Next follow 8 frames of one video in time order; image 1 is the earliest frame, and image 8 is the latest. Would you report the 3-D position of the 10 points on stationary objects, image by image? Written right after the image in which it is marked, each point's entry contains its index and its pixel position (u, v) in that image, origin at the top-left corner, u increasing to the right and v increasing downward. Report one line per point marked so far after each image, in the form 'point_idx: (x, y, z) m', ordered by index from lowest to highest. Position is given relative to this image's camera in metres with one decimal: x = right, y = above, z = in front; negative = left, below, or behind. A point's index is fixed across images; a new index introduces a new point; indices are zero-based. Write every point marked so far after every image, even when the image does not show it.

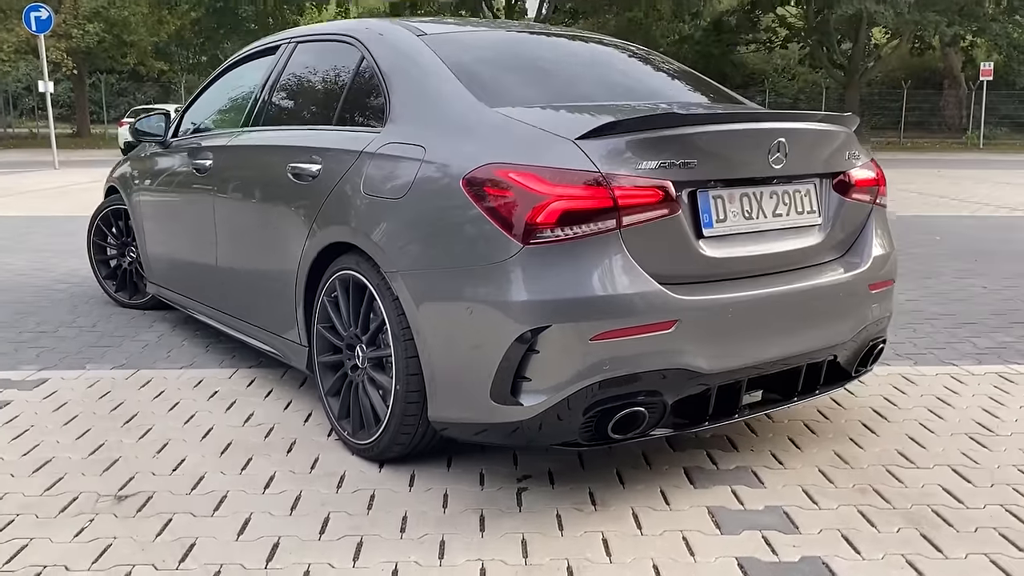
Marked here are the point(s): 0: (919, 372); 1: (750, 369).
0: (+2.0, -0.4, +4.4) m
1: (+0.7, -0.3, +2.9) m
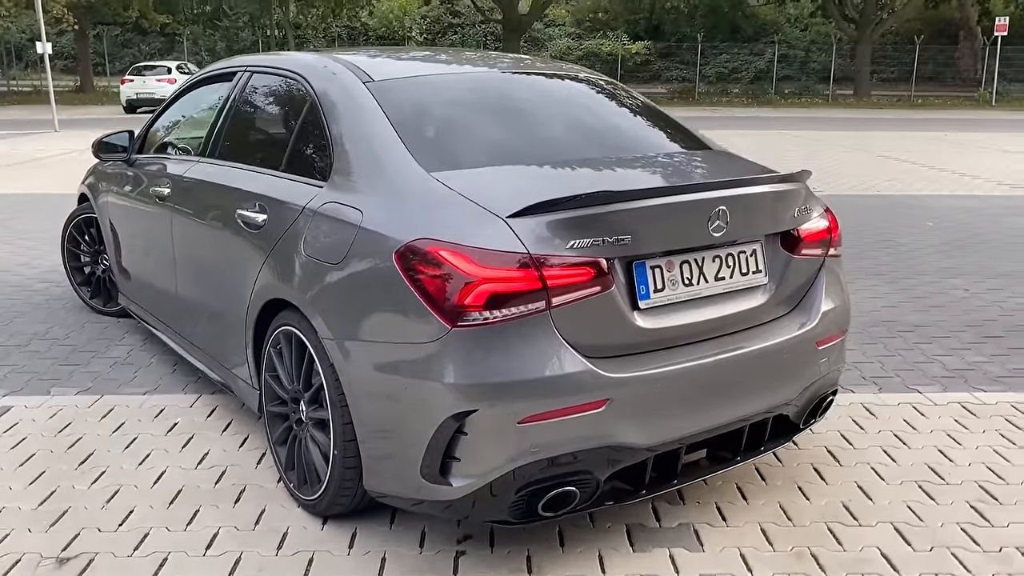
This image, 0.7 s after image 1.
0: (+1.8, -0.6, +4.3) m
1: (+0.5, -0.5, +2.9) m
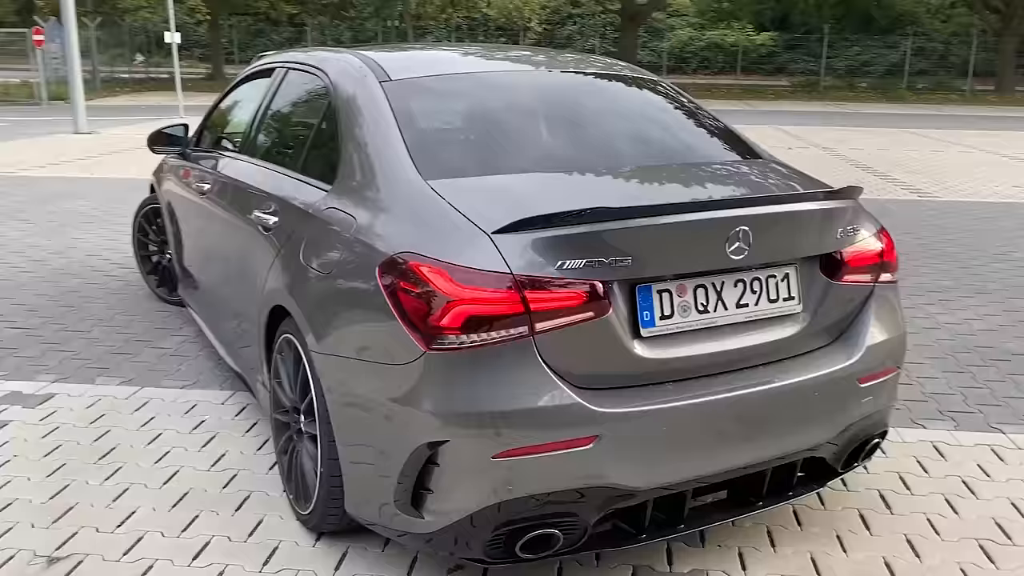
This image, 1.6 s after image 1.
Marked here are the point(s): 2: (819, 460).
0: (+1.9, -0.7, +3.9) m
1: (+0.5, -0.6, +2.6) m
2: (+1.0, -0.6, +2.9) m
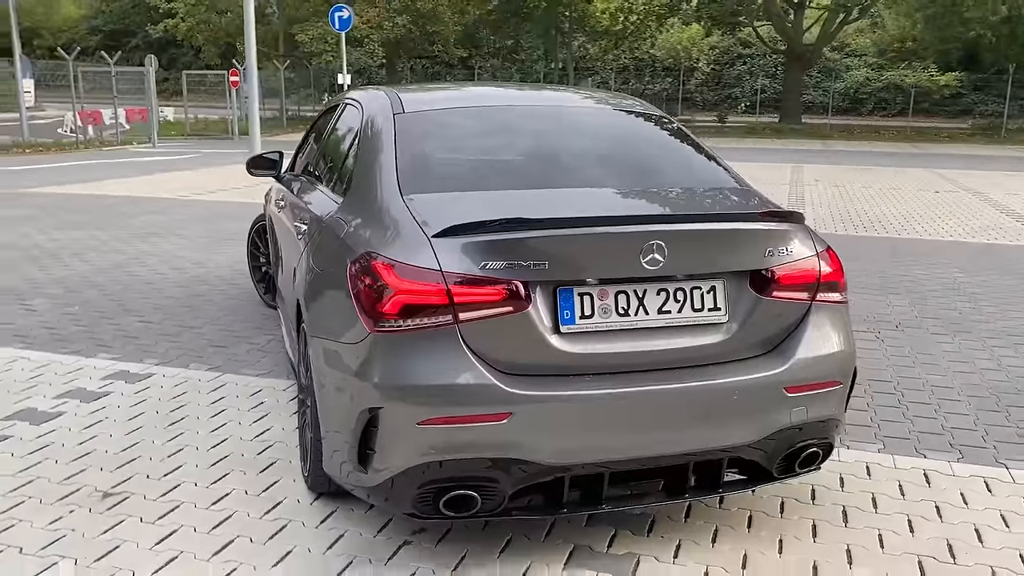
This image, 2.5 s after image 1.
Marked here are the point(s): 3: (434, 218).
0: (+1.9, -0.8, +3.9) m
1: (+0.3, -0.6, +2.9) m
2: (+0.8, -0.6, +3.2) m
3: (-0.3, +0.2, +3.0) m
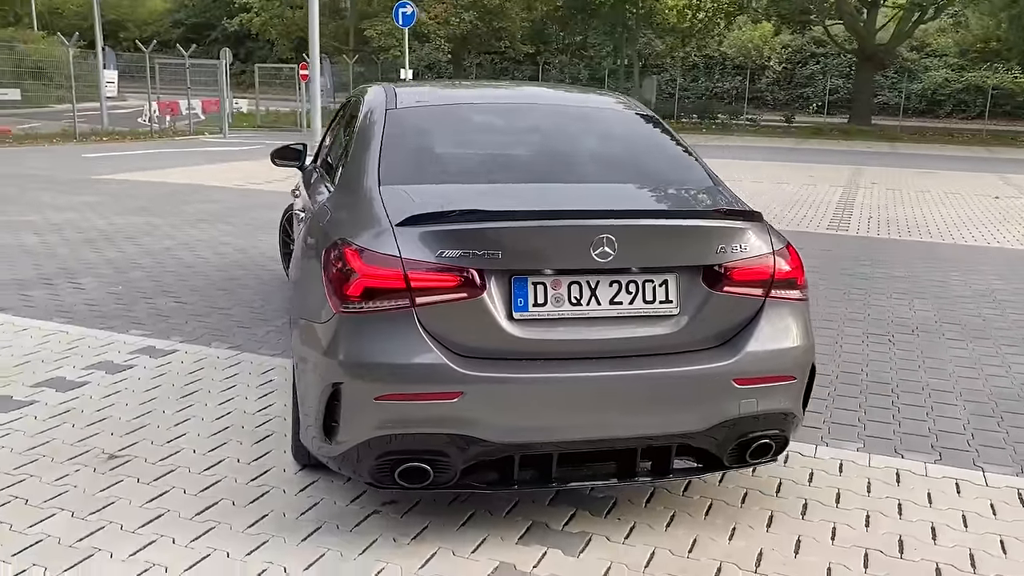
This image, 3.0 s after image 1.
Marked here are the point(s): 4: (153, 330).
0: (+1.8, -0.8, +4.0) m
1: (+0.1, -0.5, +3.1) m
2: (+0.7, -0.6, +3.3) m
3: (-0.4, +0.3, +3.2) m
4: (-2.3, -0.3, +5.8) m
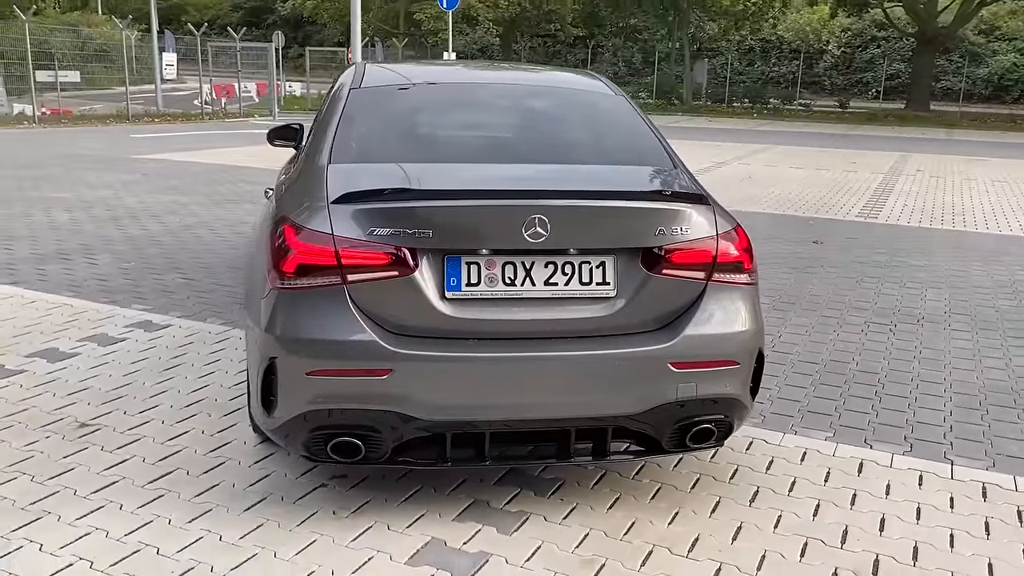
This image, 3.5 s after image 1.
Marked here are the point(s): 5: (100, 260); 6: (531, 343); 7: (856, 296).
0: (+1.6, -0.8, +3.9) m
1: (-0.1, -0.5, +3.1) m
2: (+0.5, -0.5, +3.3) m
3: (-0.6, +0.4, +3.3) m
4: (-2.4, -0.1, +6.0) m
5: (-3.3, +0.2, +7.3) m
6: (+0.1, -0.2, +3.1) m
7: (+2.7, -0.1, +6.9) m
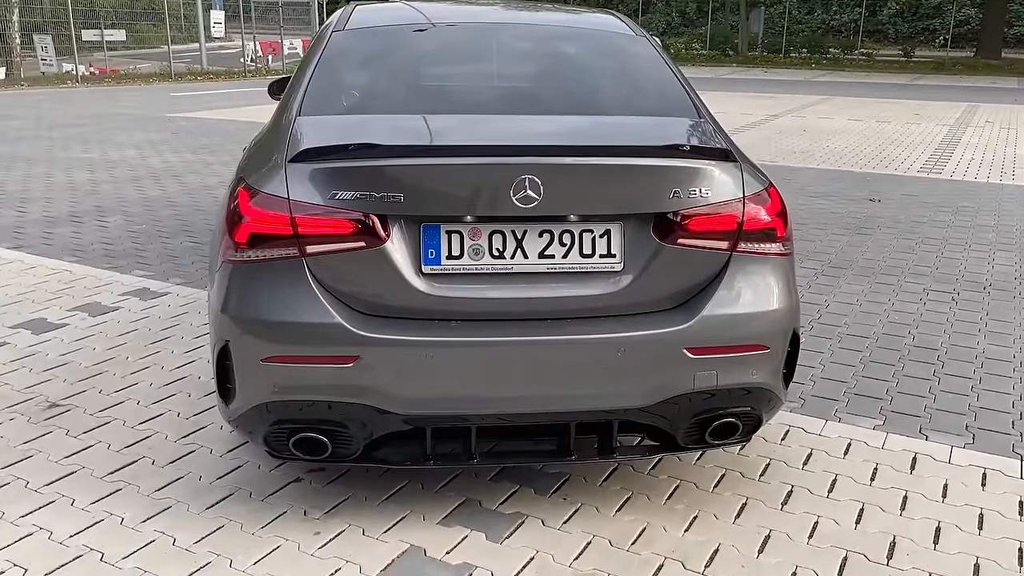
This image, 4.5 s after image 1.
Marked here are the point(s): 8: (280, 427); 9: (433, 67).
0: (+1.6, -0.6, +3.4) m
1: (-0.1, -0.4, +2.7) m
2: (+0.4, -0.4, +2.8) m
3: (-0.6, +0.5, +2.8) m
4: (-2.3, +0.1, +5.7) m
5: (-3.1, +0.5, +7.0) m
6: (0.0, -0.1, +2.7) m
7: (+2.8, +0.2, +6.3) m
8: (-0.7, -0.4, +2.7) m
9: (-0.3, +0.9, +3.6) m
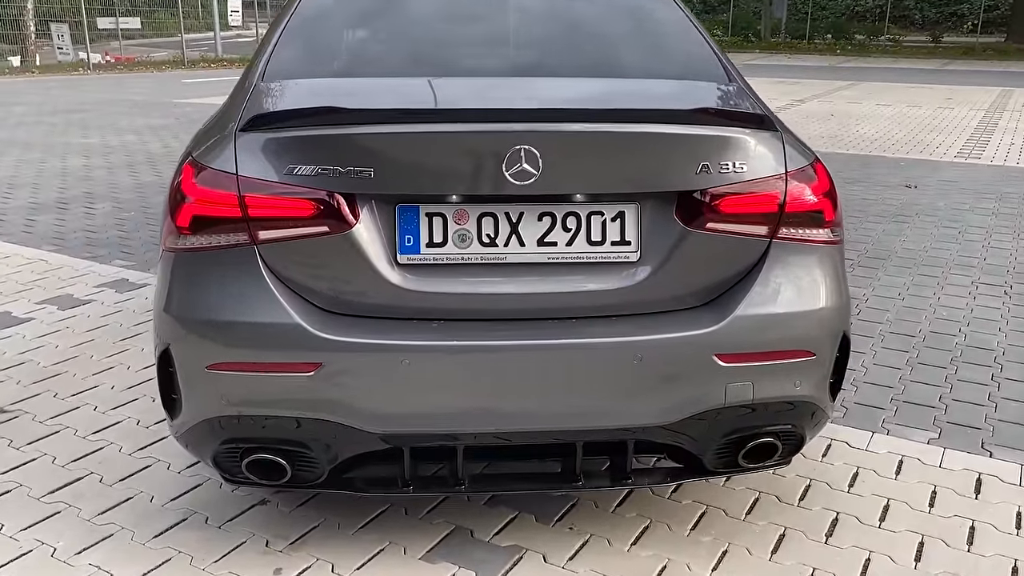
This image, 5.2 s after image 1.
0: (+1.6, -0.6, +2.9) m
1: (-0.1, -0.4, +2.3) m
2: (+0.4, -0.4, +2.4) m
3: (-0.6, +0.5, +2.4) m
4: (-2.2, +0.2, +5.3) m
5: (-3.1, +0.6, +6.6) m
6: (0.0, -0.1, +2.3) m
7: (+2.9, +0.2, +5.8) m
8: (-0.7, -0.4, +2.3) m
9: (-0.3, +0.9, +3.2) m
